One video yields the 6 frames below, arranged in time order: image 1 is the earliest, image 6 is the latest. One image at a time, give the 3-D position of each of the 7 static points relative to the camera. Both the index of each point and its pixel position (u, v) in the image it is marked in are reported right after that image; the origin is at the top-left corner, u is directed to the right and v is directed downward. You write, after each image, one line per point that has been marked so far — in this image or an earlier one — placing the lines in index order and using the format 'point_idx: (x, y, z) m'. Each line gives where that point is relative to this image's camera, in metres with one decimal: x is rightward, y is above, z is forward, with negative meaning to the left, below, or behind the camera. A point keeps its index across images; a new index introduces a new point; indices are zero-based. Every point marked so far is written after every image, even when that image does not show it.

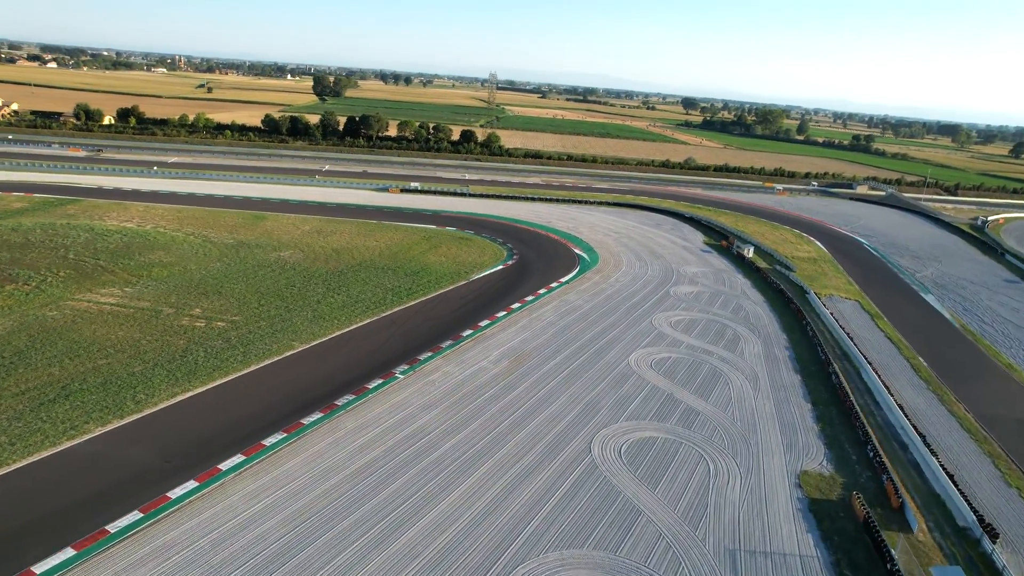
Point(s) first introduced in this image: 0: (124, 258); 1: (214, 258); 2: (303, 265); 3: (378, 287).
0: (-10.5, +0.8, +18.6) m
1: (-8.5, +0.8, +19.5) m
2: (-6.0, +0.6, +19.5) m
3: (-3.6, -0.1, +17.9) m
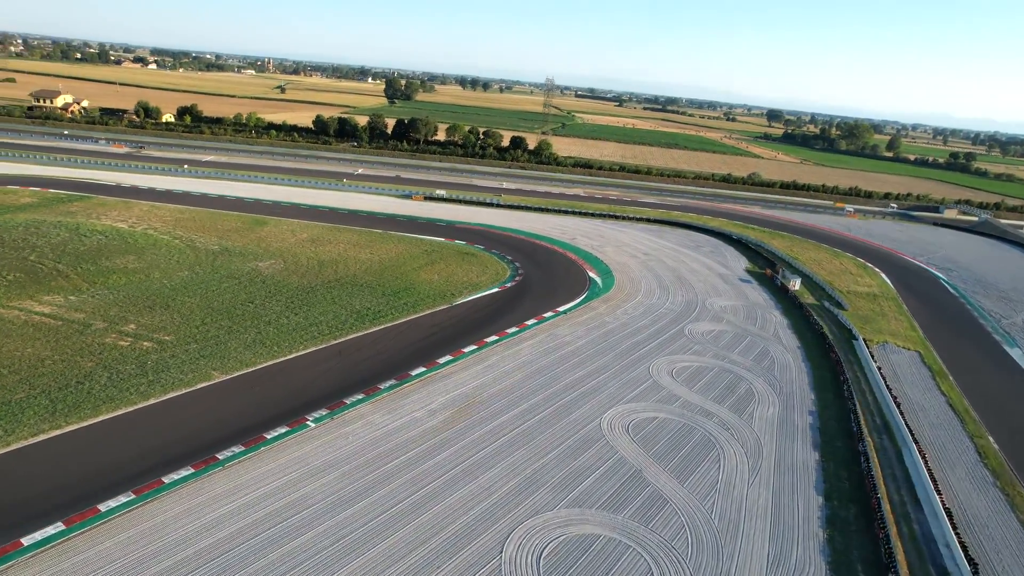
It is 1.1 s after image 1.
0: (-10.7, +0.7, +17.4) m
1: (-8.7, +0.6, +18.1) m
2: (-6.2, +0.2, +17.8) m
3: (-4.0, -0.6, +15.9) m
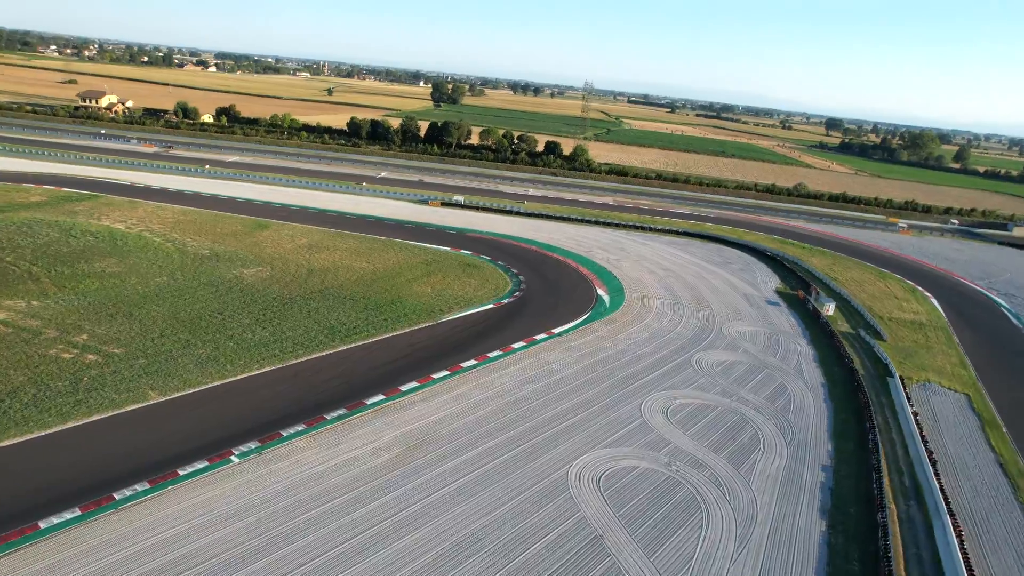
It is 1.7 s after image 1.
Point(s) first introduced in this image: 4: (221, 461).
0: (-10.9, +0.6, +16.7) m
1: (-8.8, +0.4, +17.3) m
2: (-6.3, 0.0, +16.8) m
3: (-4.3, -0.8, +14.7) m
4: (-4.1, -2.5, +9.7) m
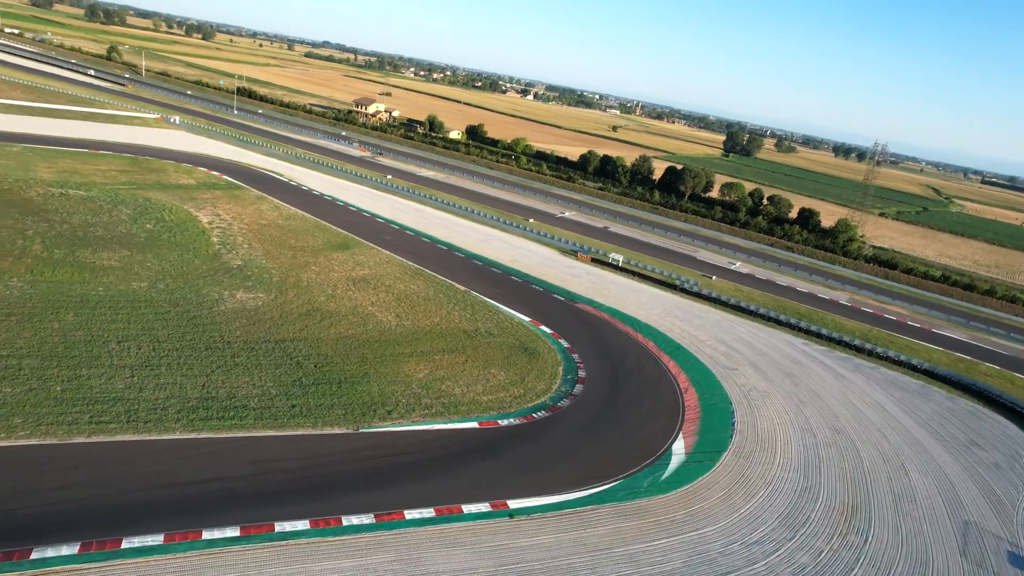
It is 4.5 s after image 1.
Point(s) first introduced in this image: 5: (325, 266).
0: (-9.7, +0.9, +15.0) m
1: (-7.6, +0.3, +14.6) m
2: (-5.7, -0.6, +13.2) m
3: (-4.9, -1.6, +10.5) m
4: (-7.1, -2.7, +5.8) m
5: (-4.7, +0.6, +17.3) m
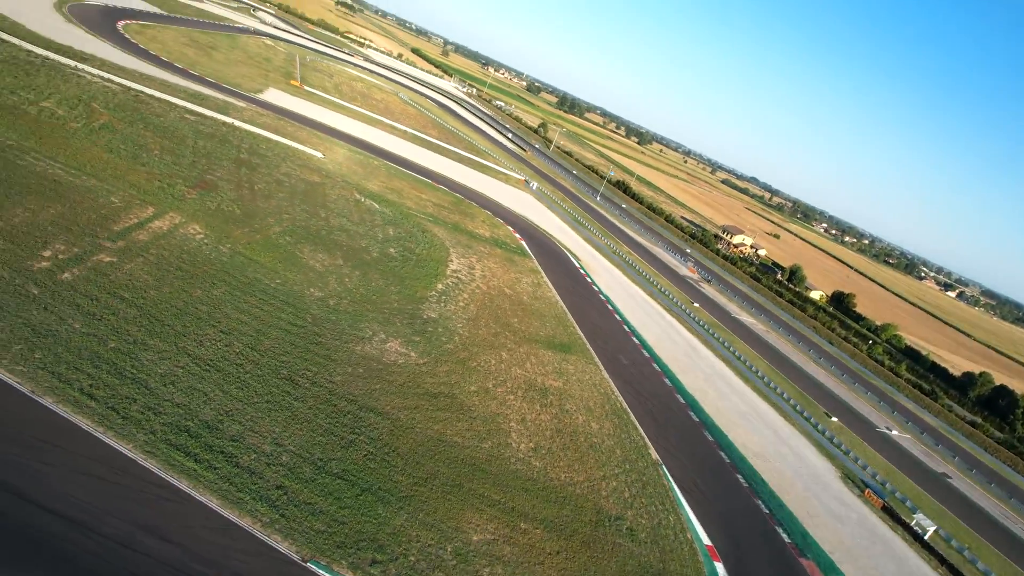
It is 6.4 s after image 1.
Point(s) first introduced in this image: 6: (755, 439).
0: (-4.7, +1.0, +15.2) m
1: (-3.5, -0.1, +13.8) m
2: (-2.9, -1.1, +11.5) m
3: (-3.9, -1.6, +8.7) m
4: (-8.2, -0.6, +5.7) m
5: (+0.1, -1.4, +14.6) m
6: (+5.8, -3.6, +16.1) m
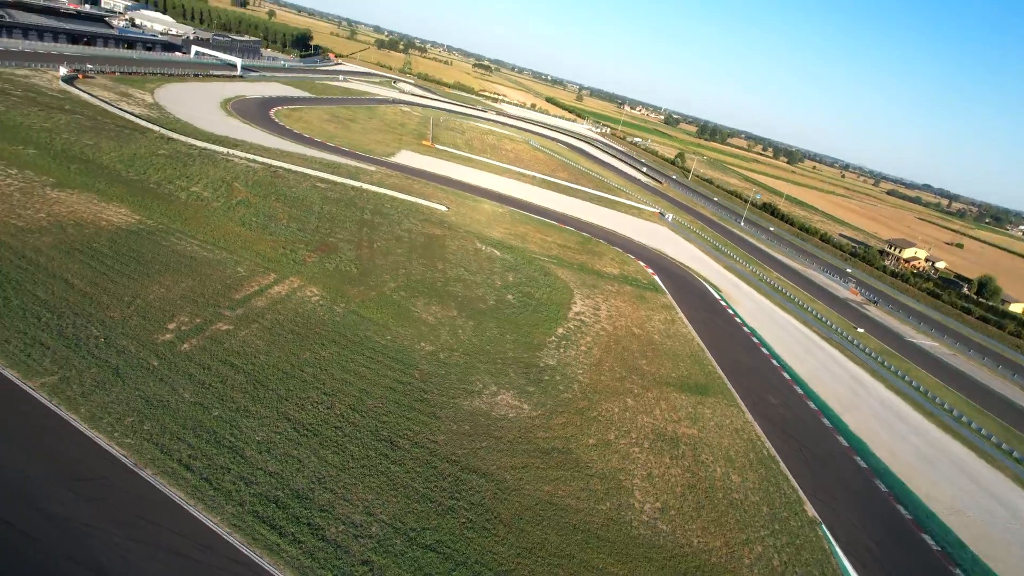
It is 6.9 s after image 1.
0: (-2.1, -0.1, +15.0) m
1: (-1.2, -1.1, +13.3) m
2: (-1.1, -1.9, +10.9) m
3: (-2.6, -2.4, +8.4) m
4: (-7.5, -1.6, +6.5) m
5: (+2.6, -2.2, +13.3) m
6: (+8.6, -3.9, +13.3) m
